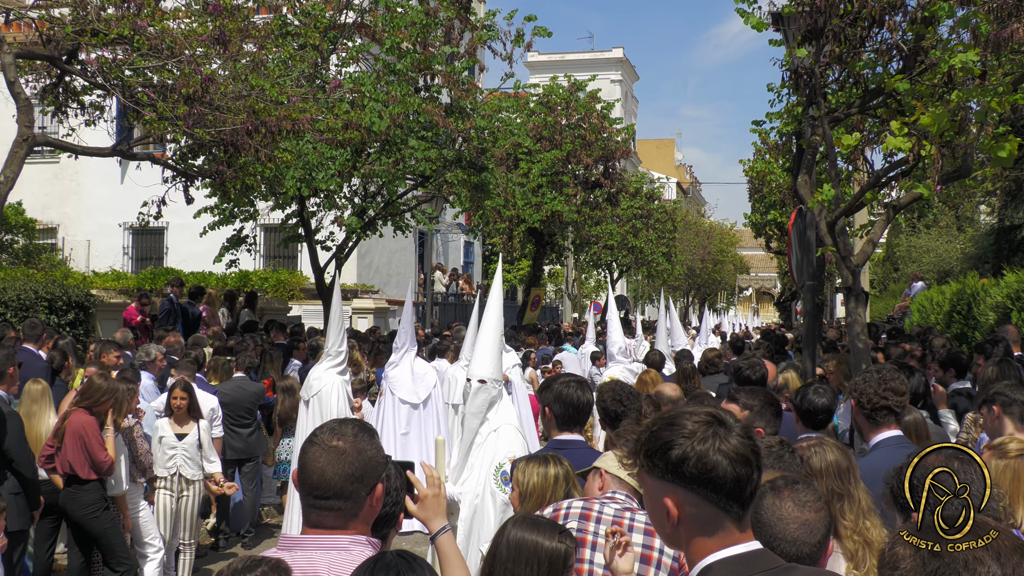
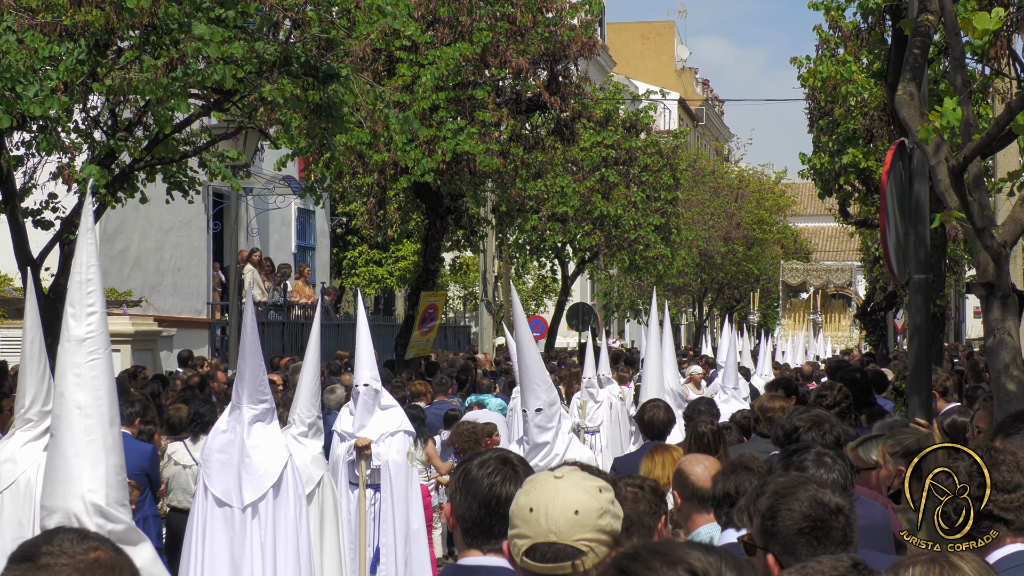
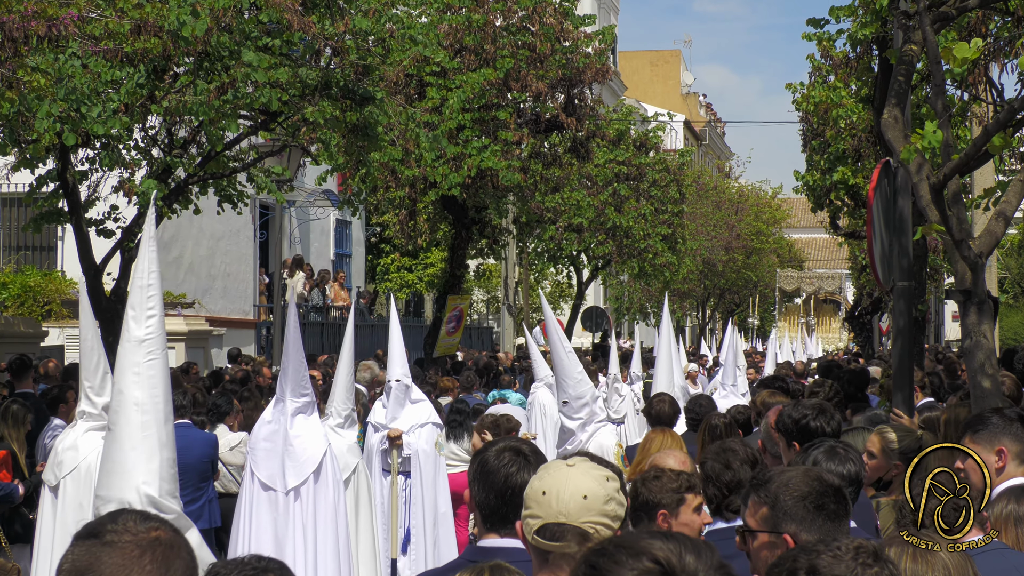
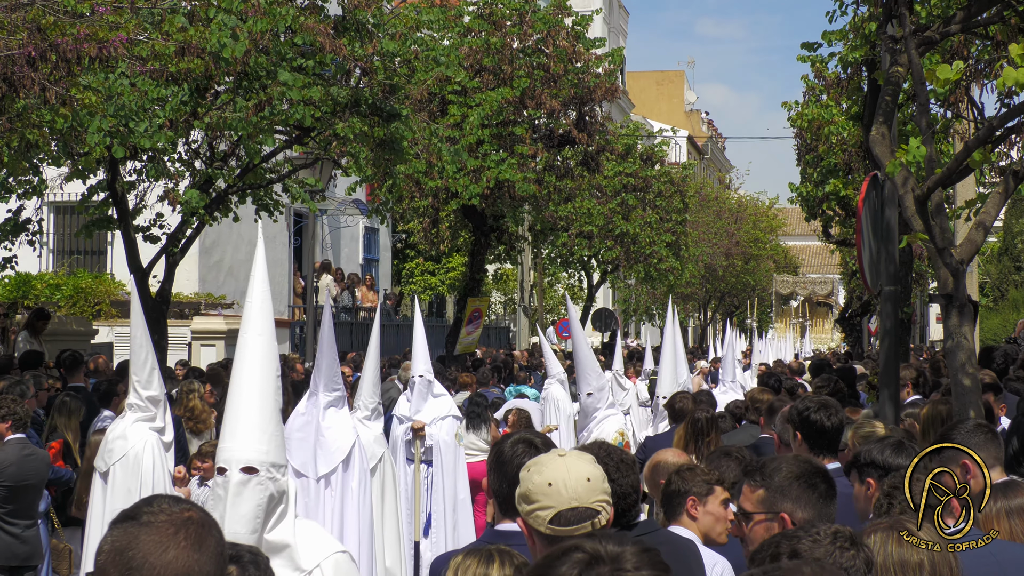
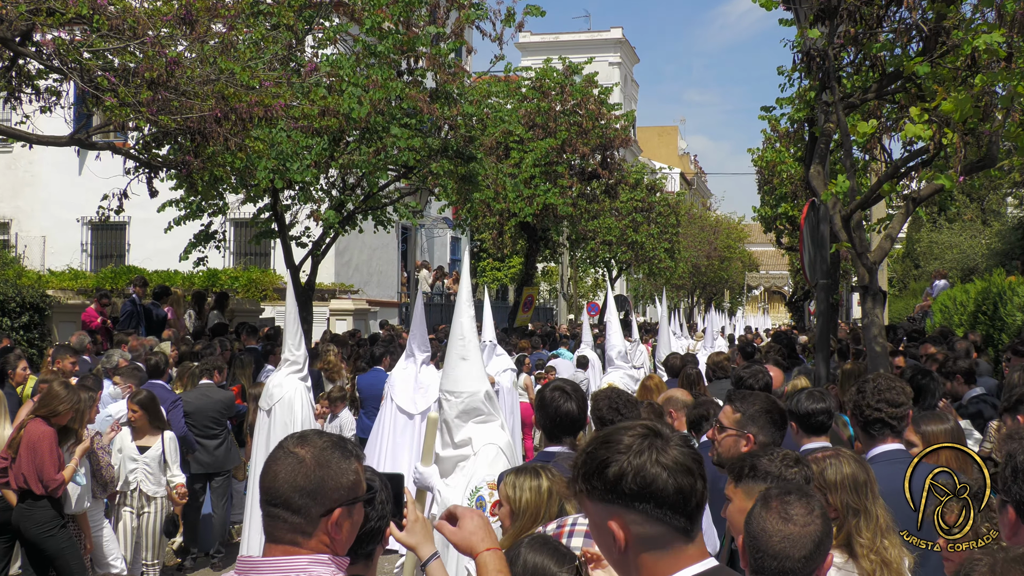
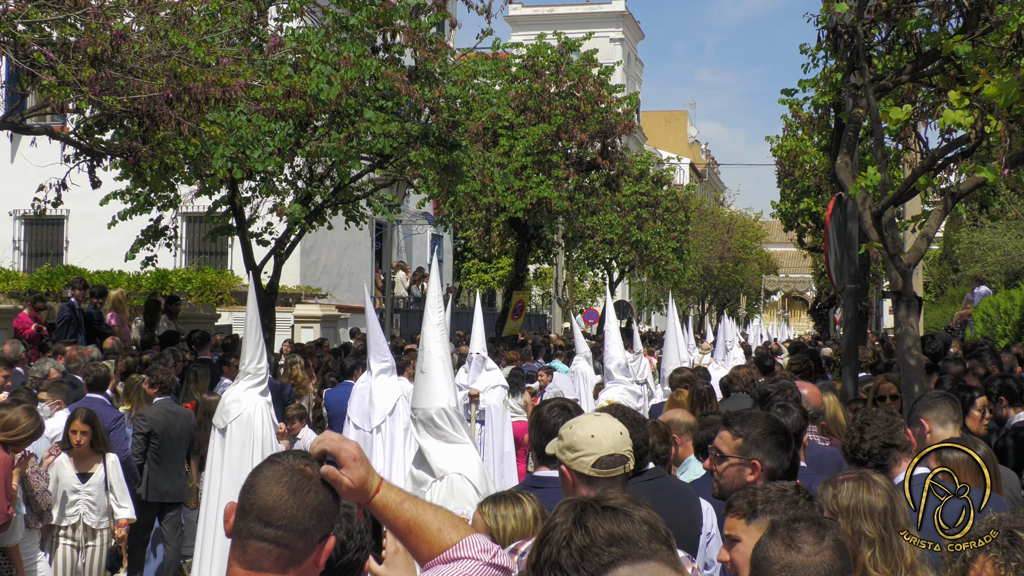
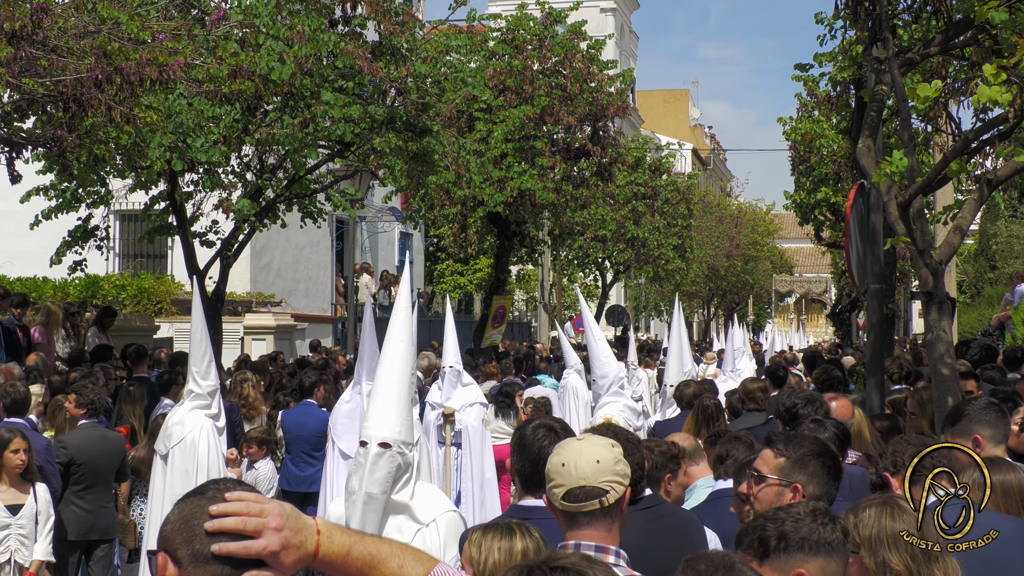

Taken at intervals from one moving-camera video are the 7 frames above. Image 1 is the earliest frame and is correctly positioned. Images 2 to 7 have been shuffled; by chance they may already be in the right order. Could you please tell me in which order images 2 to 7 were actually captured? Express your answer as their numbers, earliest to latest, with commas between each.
5, 6, 7, 4, 3, 2
